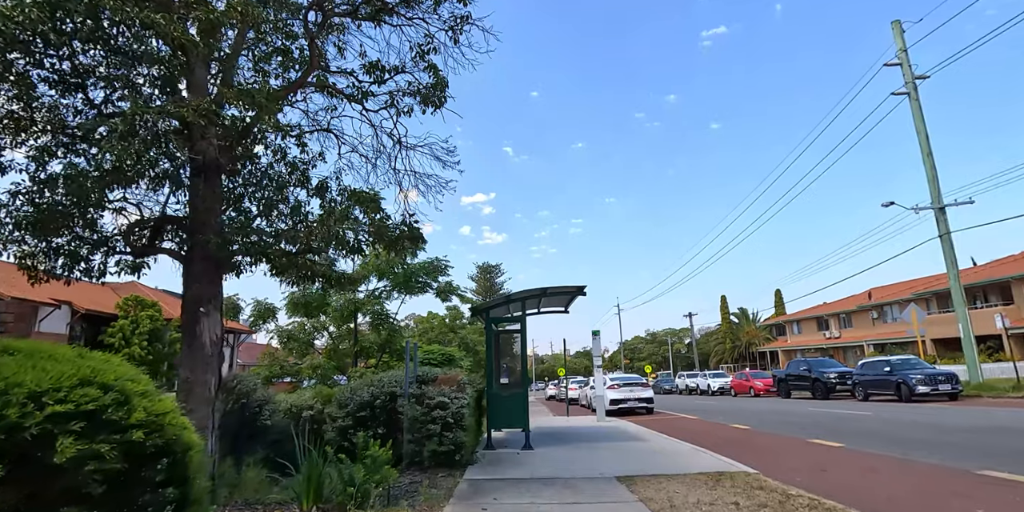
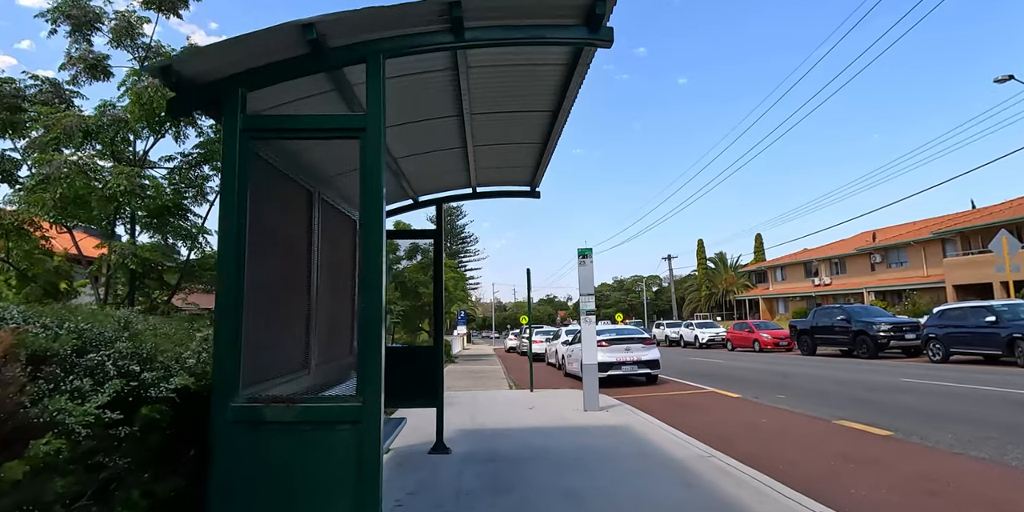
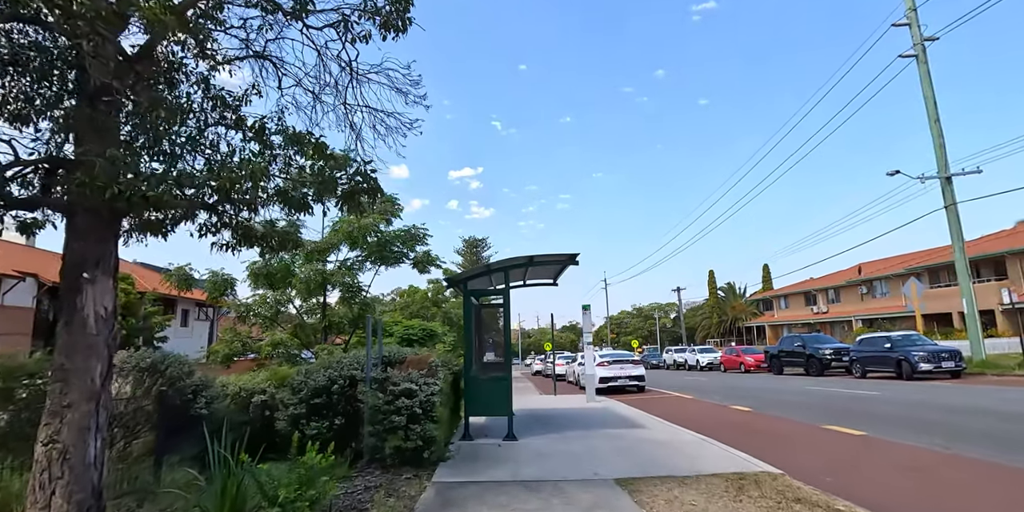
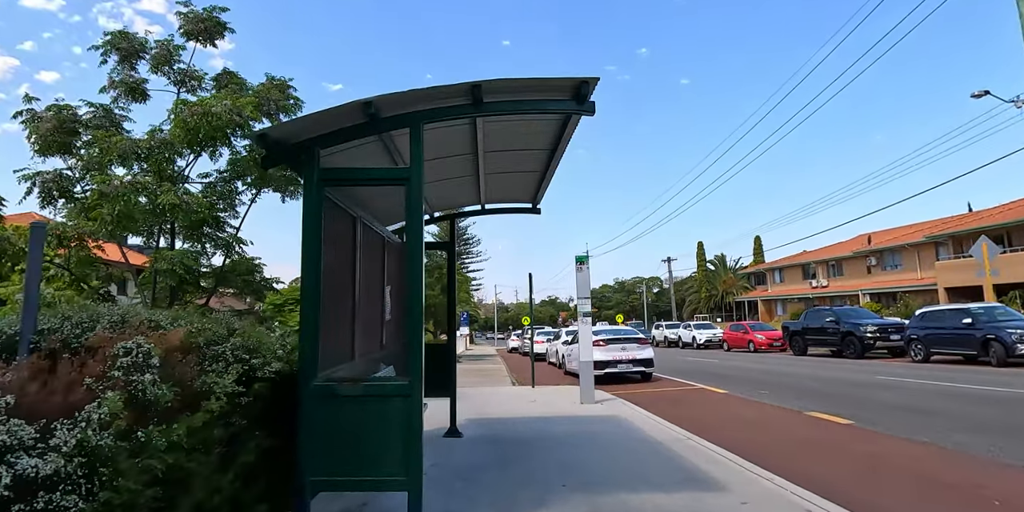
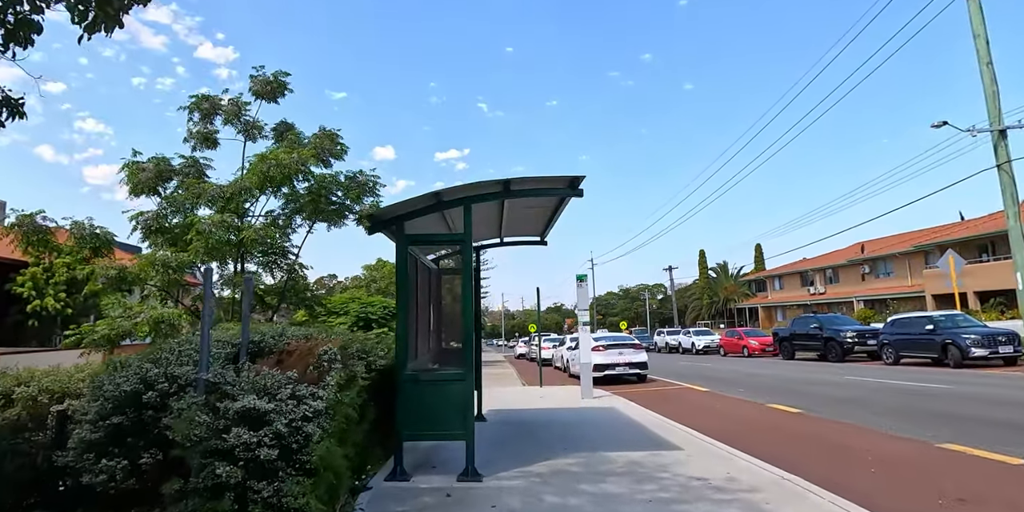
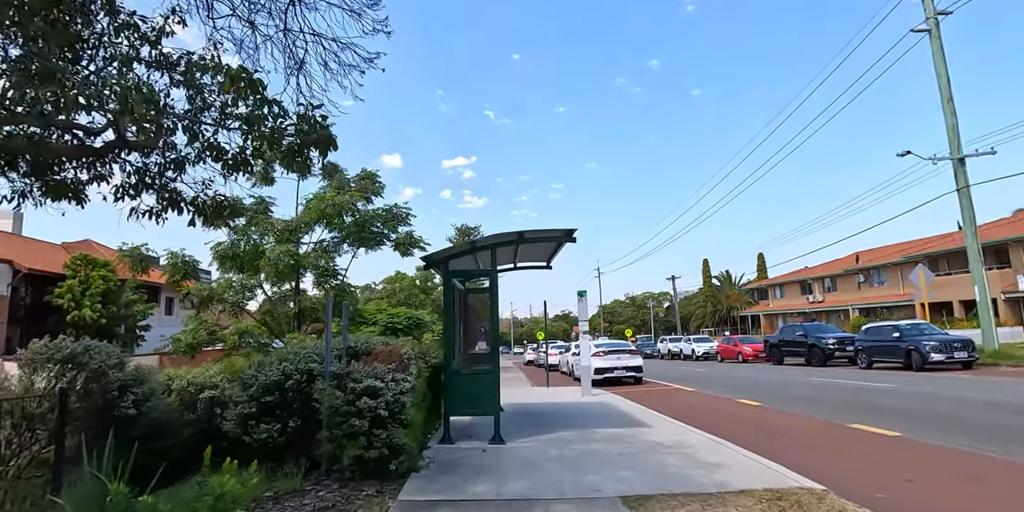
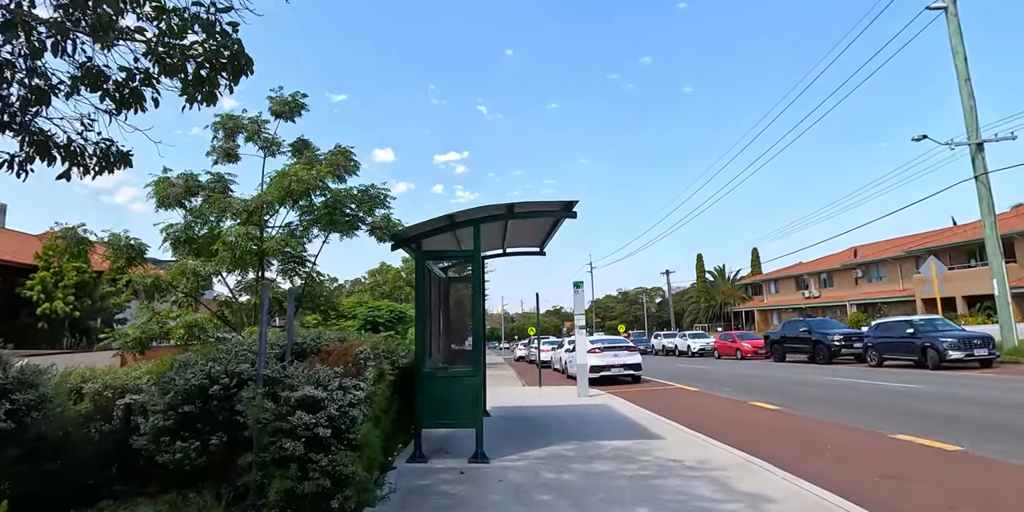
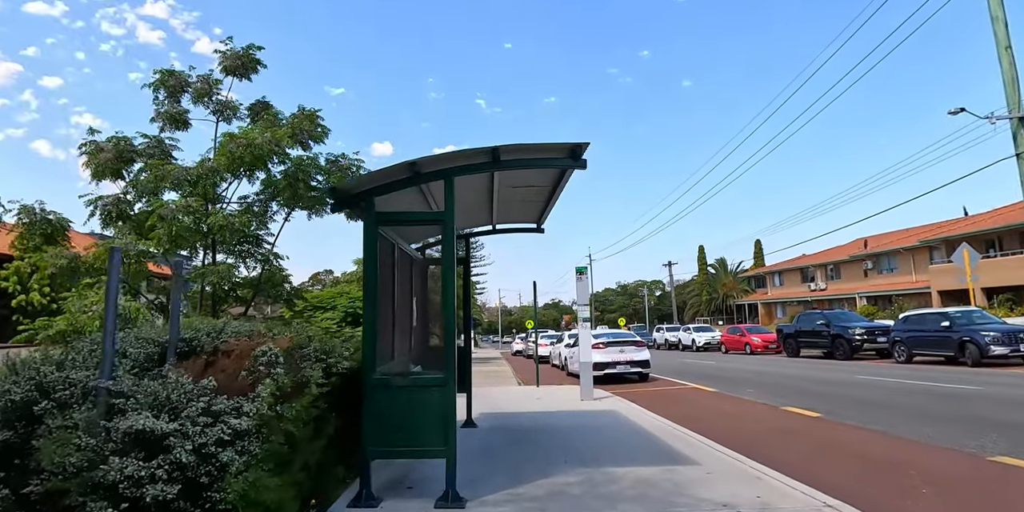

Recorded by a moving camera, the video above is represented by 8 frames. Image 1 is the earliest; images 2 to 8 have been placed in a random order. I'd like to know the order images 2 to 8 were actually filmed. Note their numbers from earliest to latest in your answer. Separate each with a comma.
3, 6, 7, 5, 8, 4, 2
